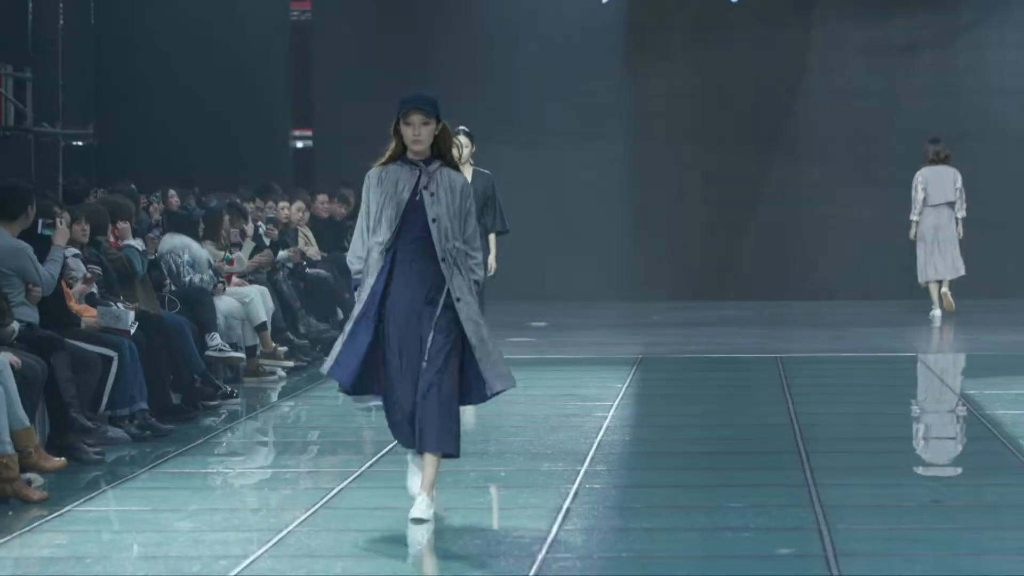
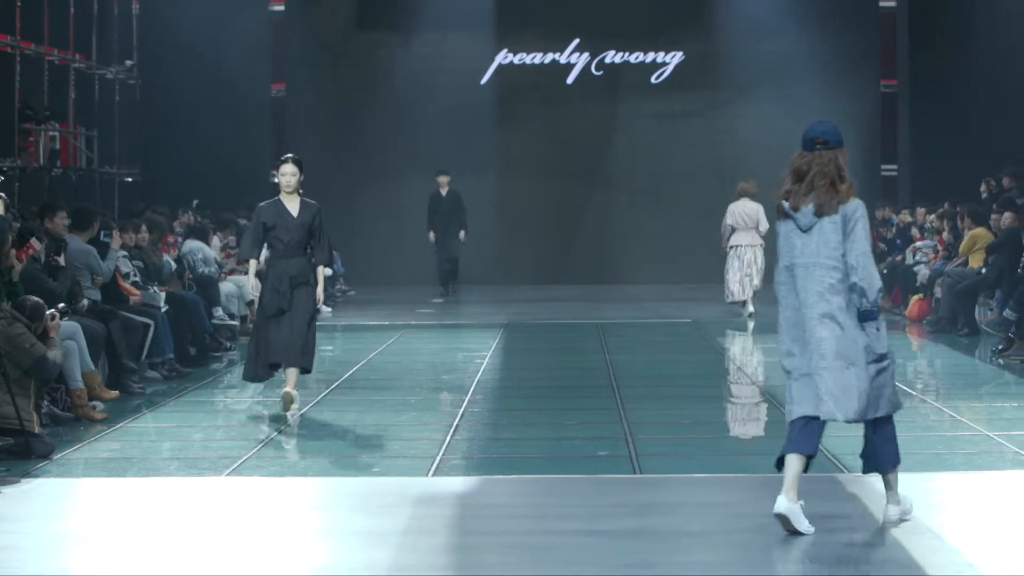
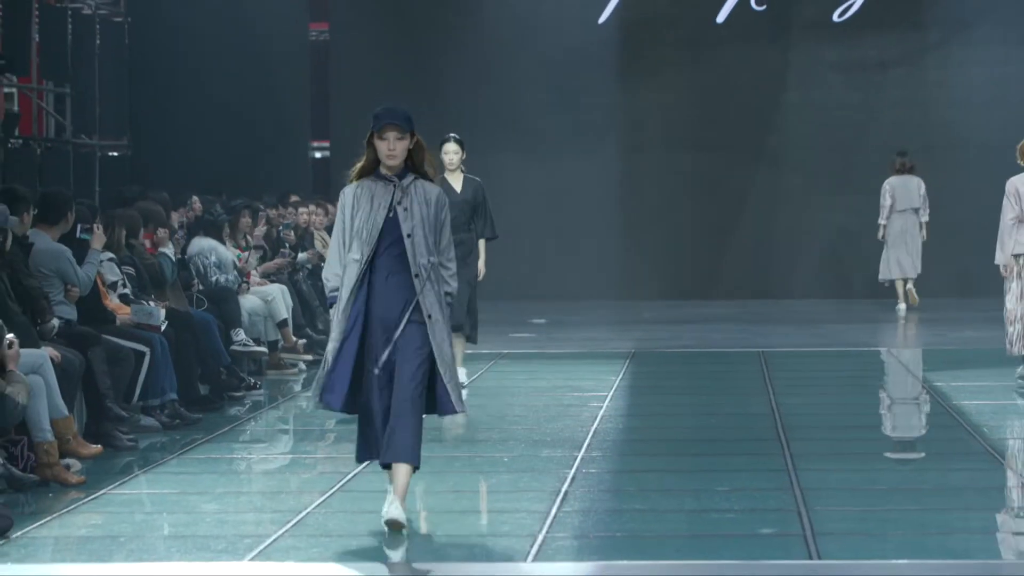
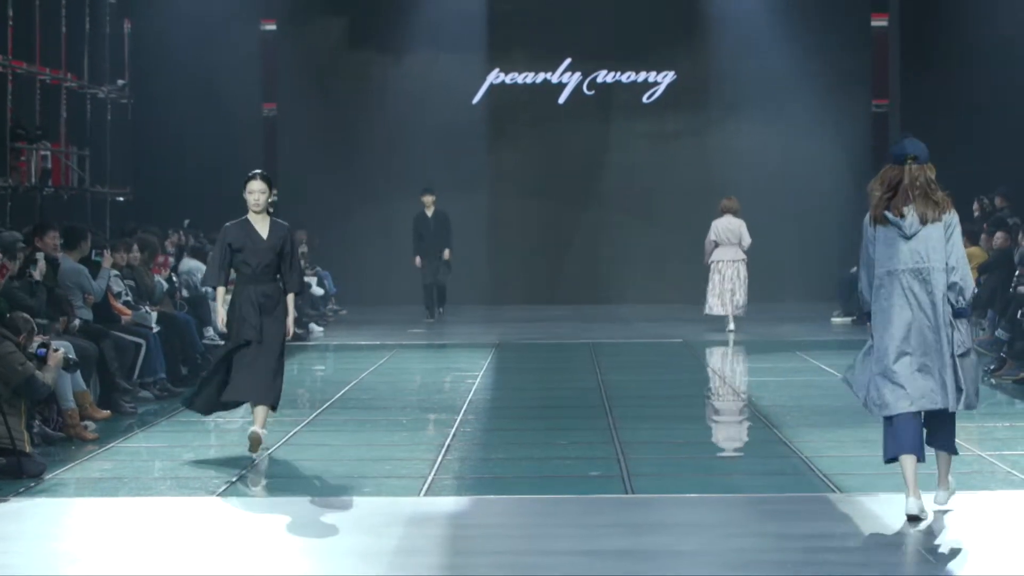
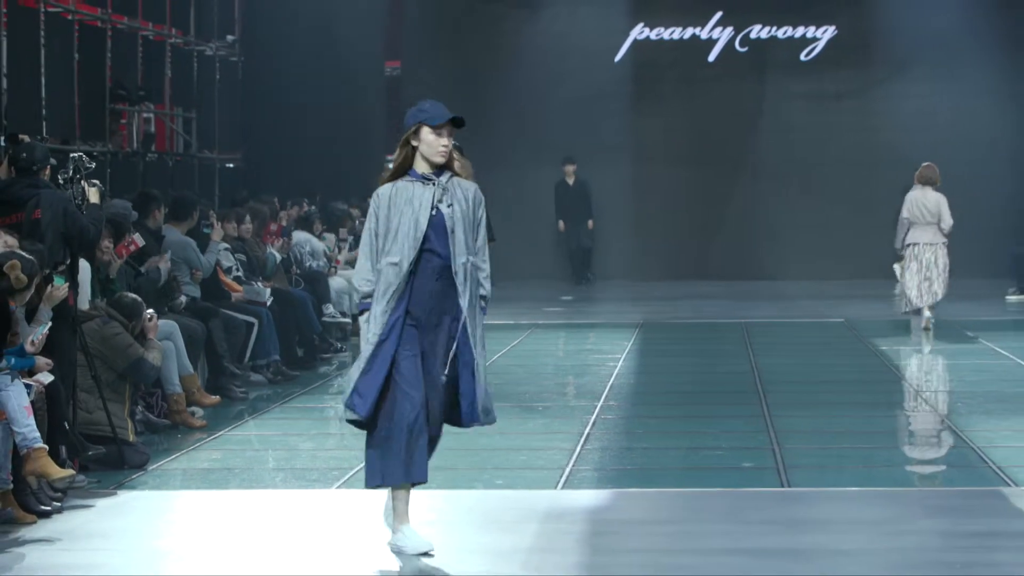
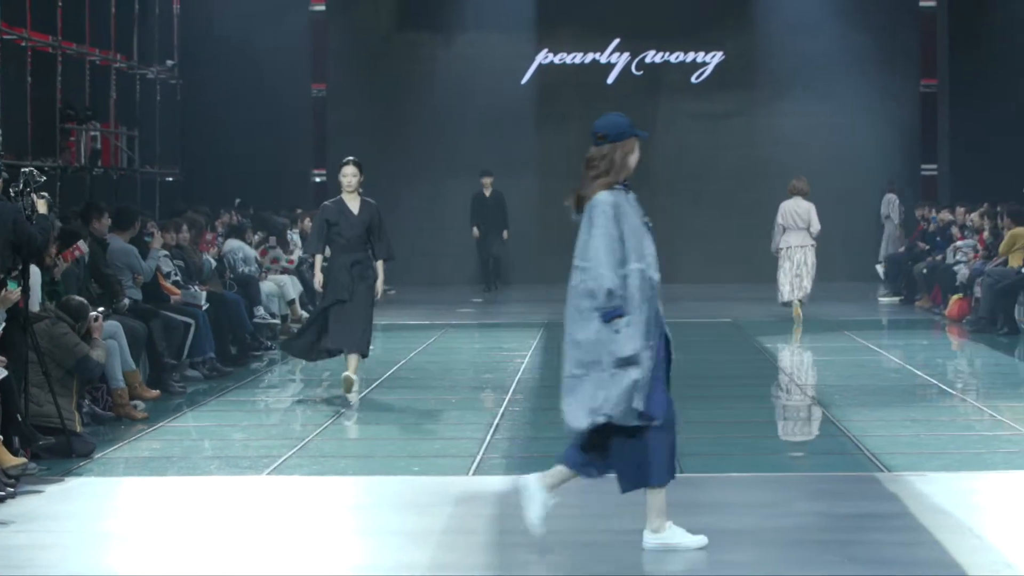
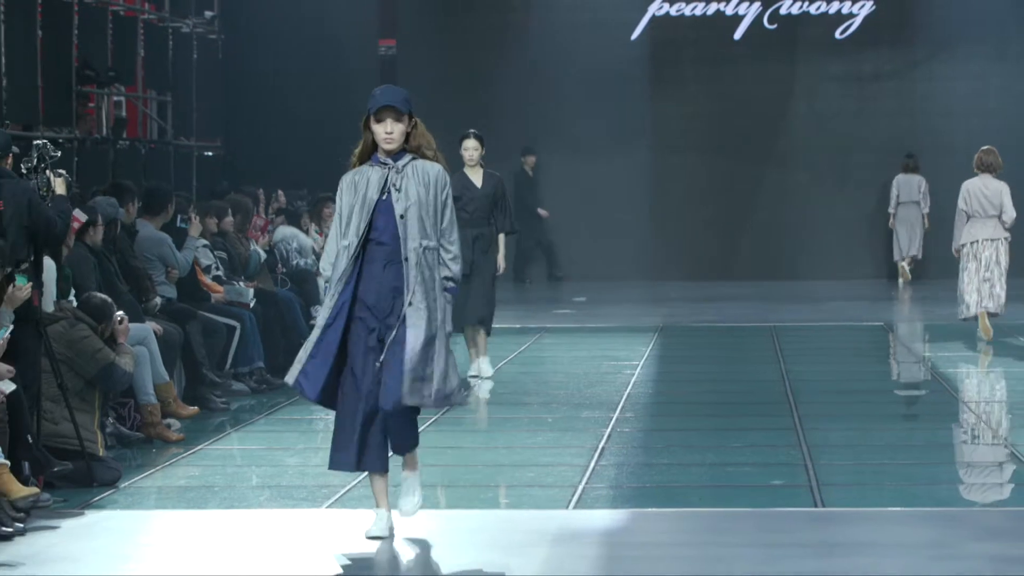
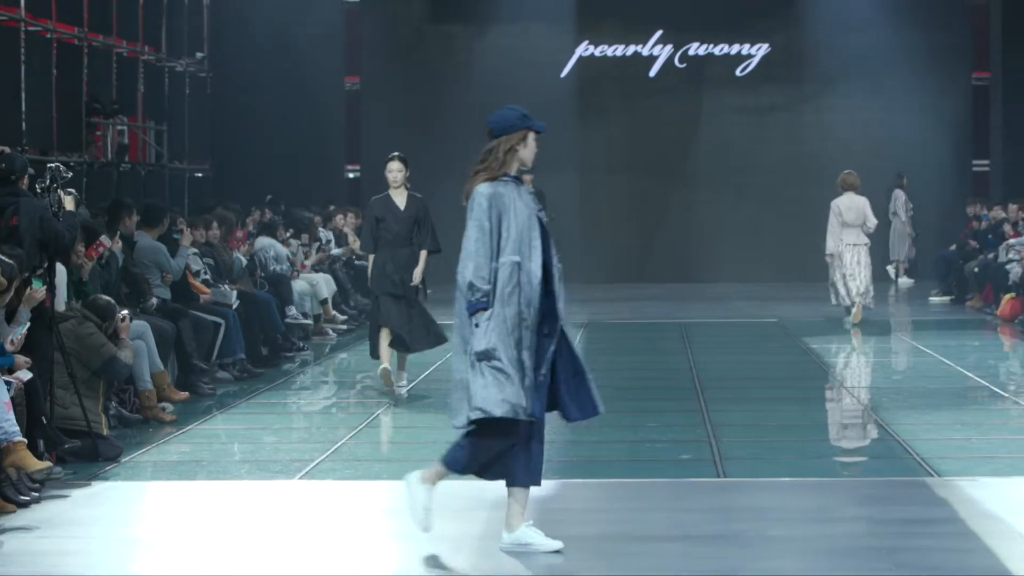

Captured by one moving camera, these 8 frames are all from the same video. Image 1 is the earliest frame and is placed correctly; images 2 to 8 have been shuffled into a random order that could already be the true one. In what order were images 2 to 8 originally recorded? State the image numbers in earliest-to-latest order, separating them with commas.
3, 7, 5, 8, 6, 2, 4
